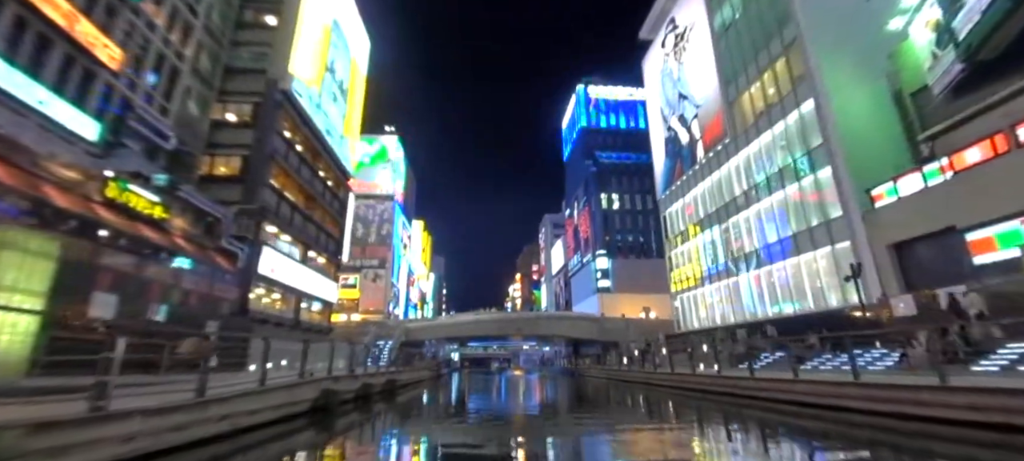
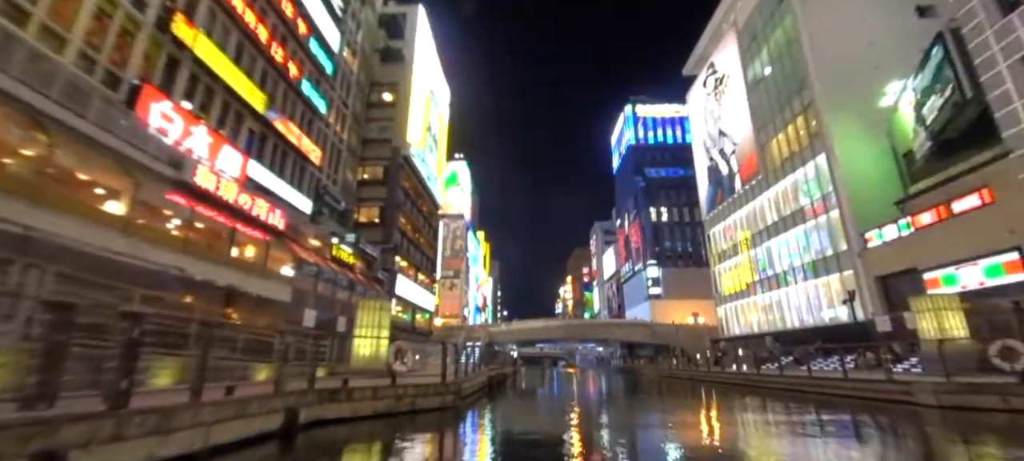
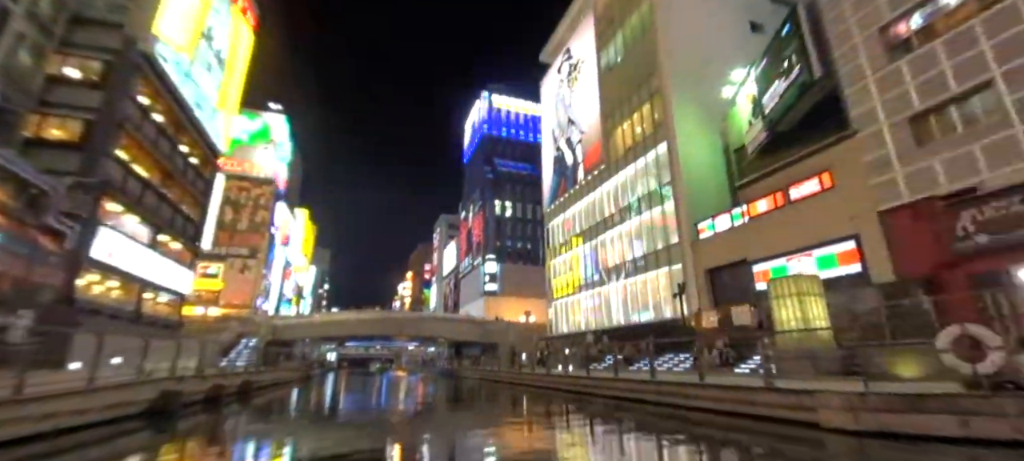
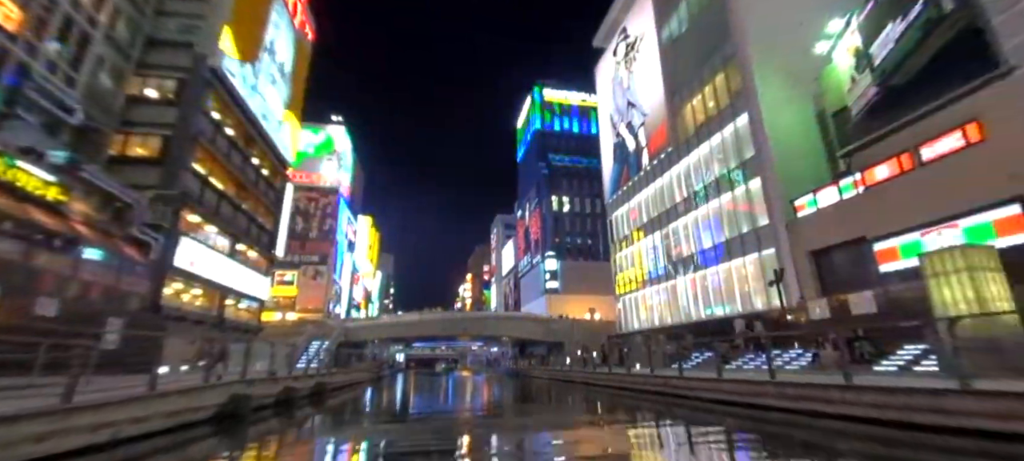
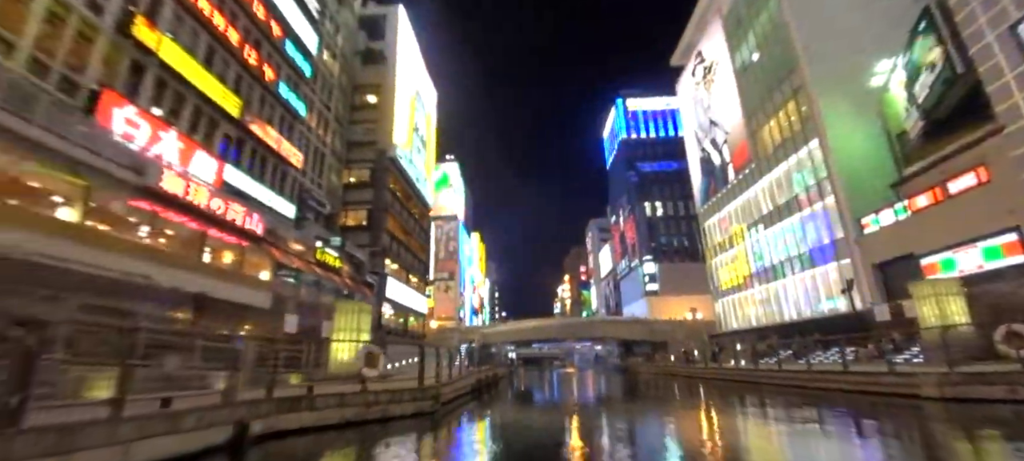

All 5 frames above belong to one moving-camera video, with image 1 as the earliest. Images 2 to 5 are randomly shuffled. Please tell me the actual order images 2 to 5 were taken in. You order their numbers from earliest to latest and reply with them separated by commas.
4, 3, 5, 2
